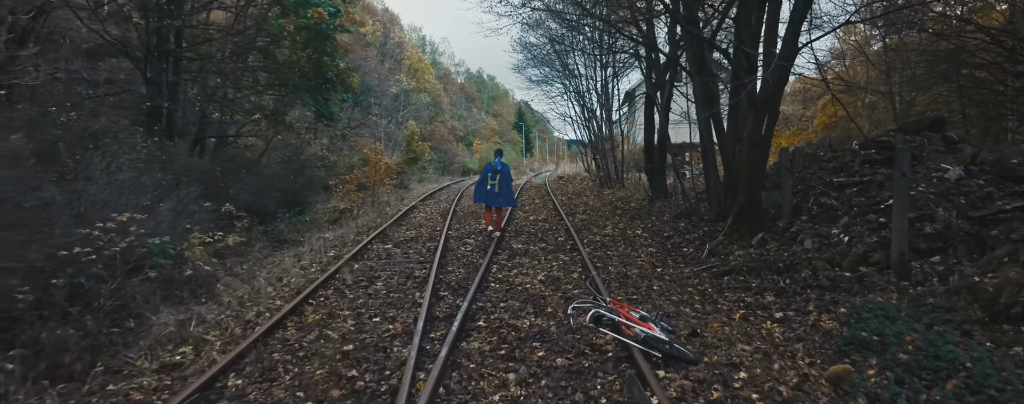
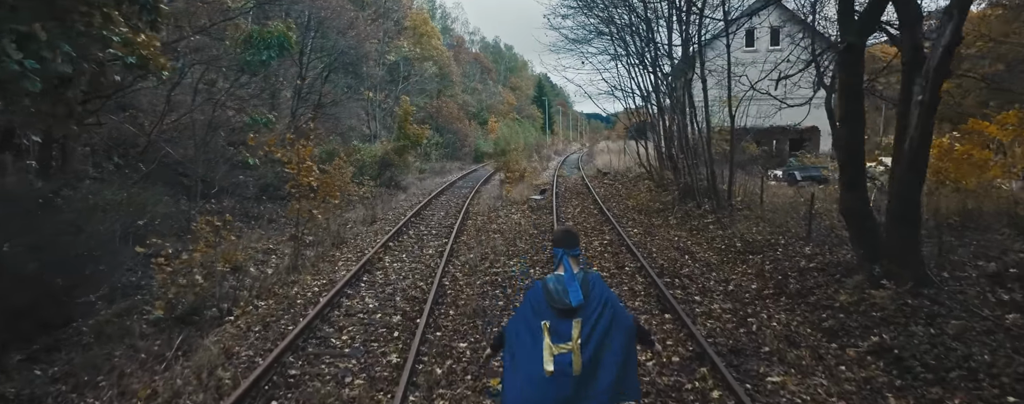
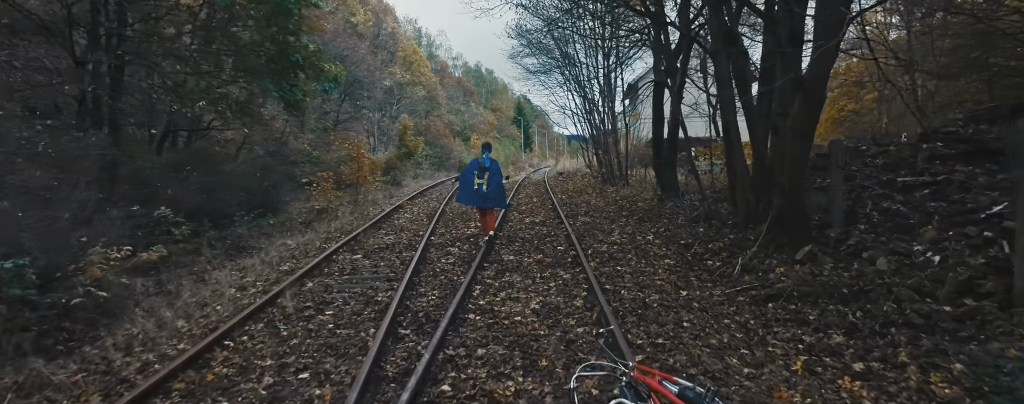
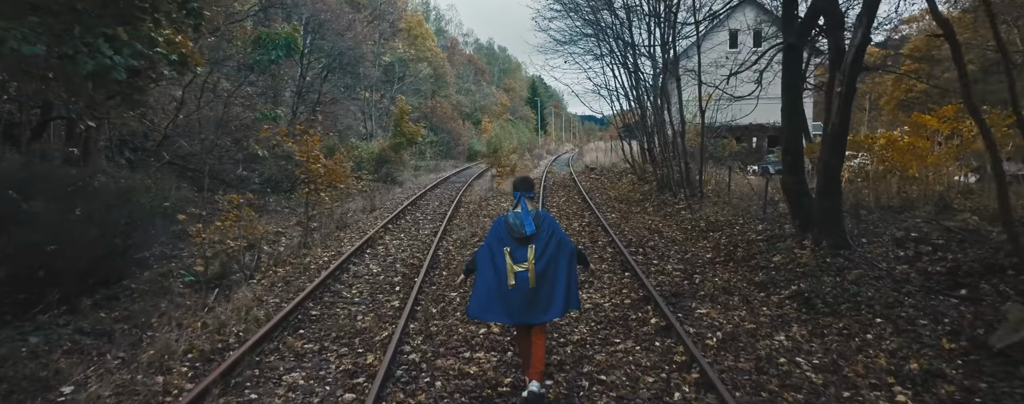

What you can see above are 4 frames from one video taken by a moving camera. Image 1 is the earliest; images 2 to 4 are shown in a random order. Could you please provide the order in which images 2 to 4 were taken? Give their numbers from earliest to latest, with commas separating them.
3, 4, 2
